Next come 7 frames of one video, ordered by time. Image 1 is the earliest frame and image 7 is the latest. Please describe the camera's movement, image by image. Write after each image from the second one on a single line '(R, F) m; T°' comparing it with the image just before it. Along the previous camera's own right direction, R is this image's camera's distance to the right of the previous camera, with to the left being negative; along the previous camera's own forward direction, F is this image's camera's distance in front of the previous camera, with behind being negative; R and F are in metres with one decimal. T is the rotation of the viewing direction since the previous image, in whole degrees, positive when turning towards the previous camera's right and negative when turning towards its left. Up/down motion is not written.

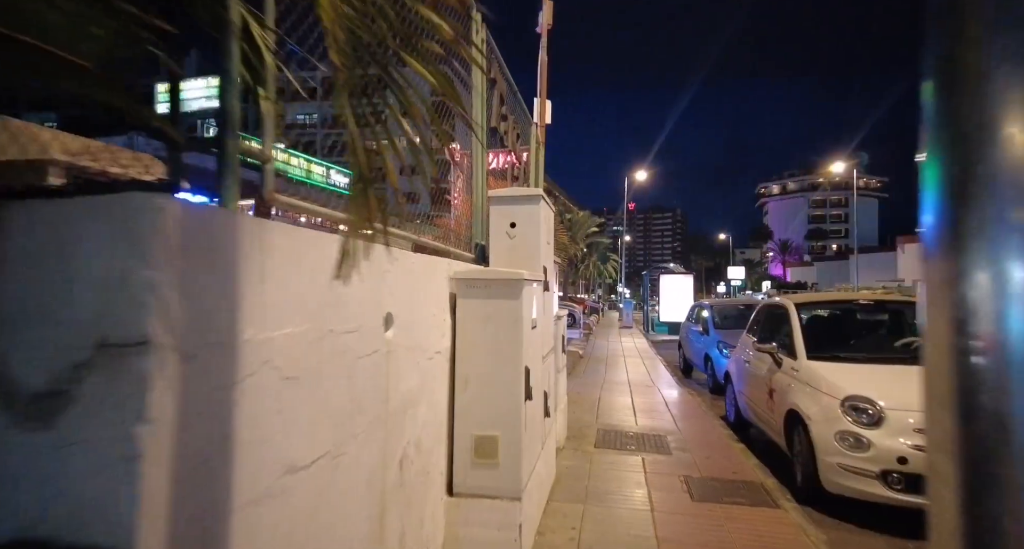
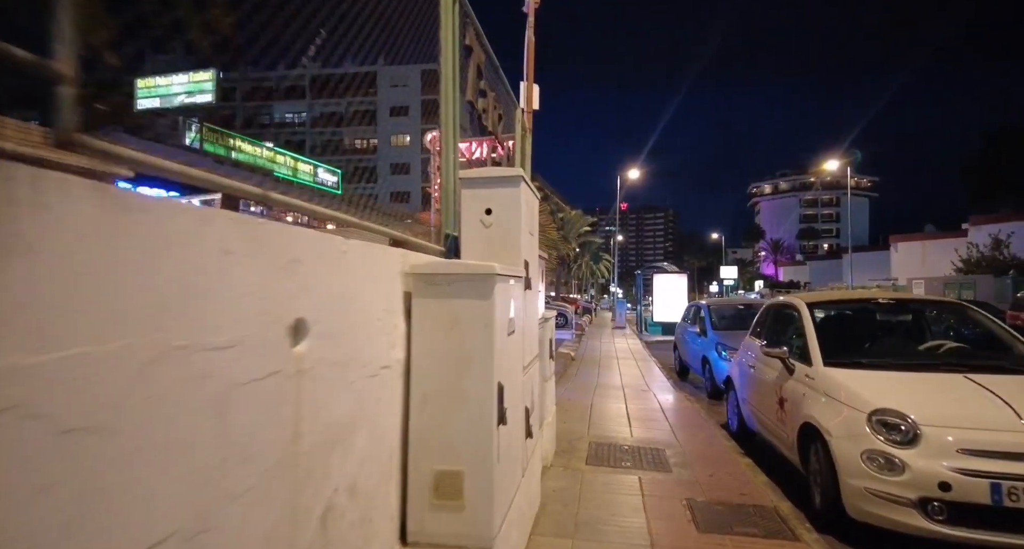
(+0.1, +0.6) m; +1°
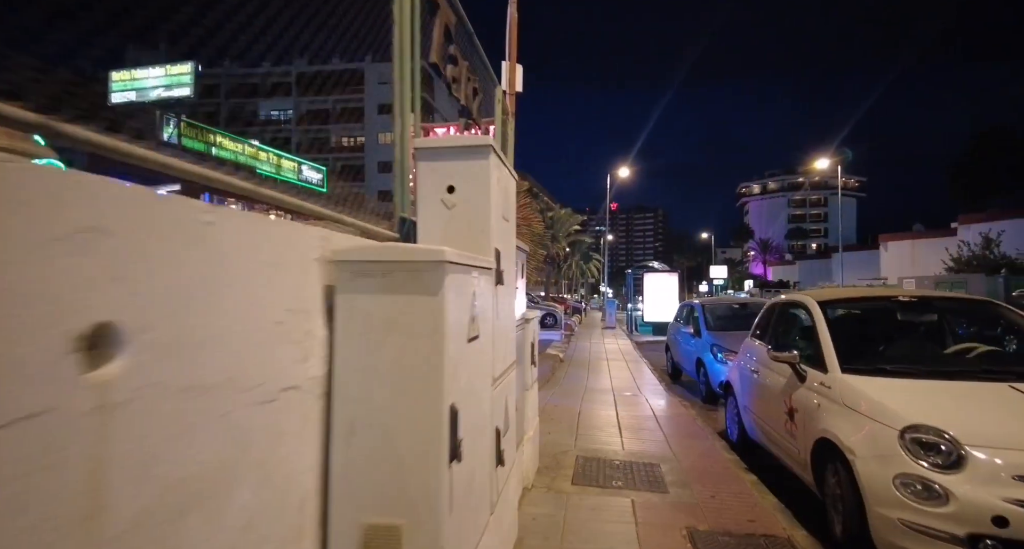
(+0.1, +0.6) m; +1°
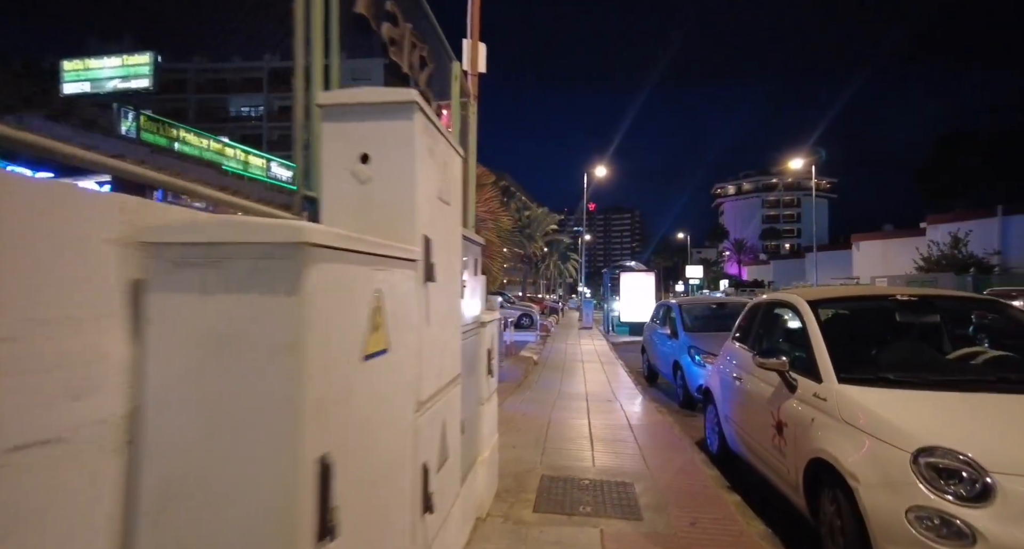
(+0.2, +0.6) m; +2°
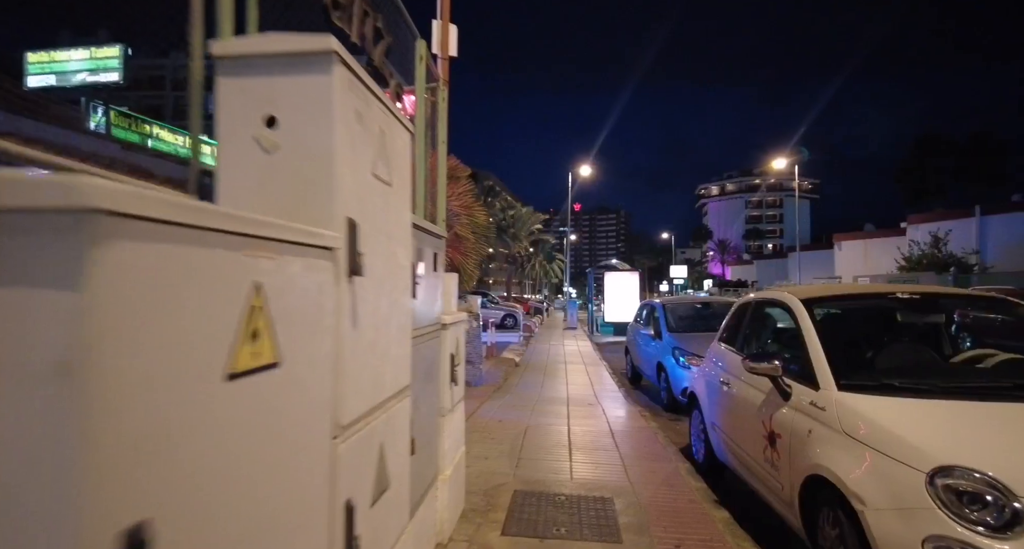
(+0.2, +0.4) m; +2°
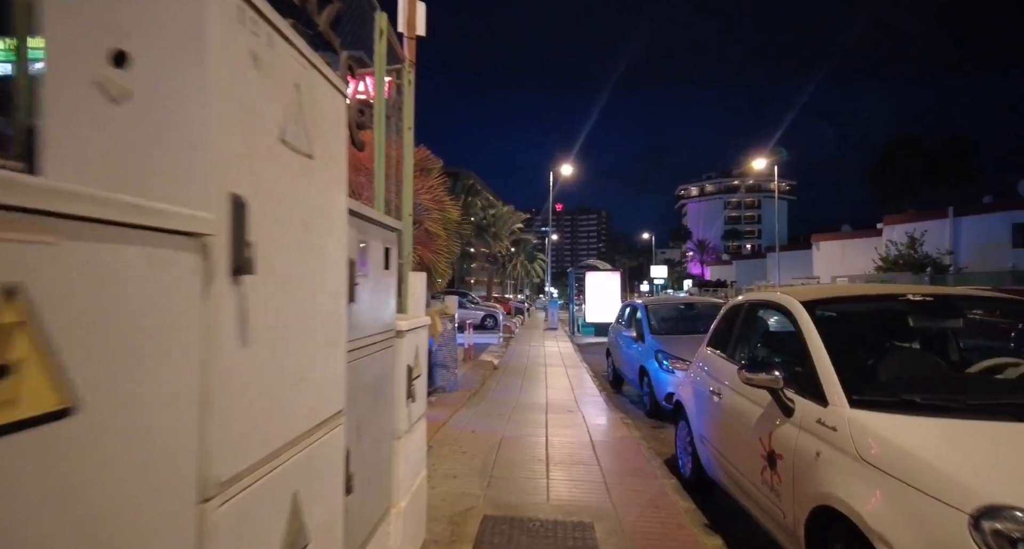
(+0.1, +0.5) m; +2°
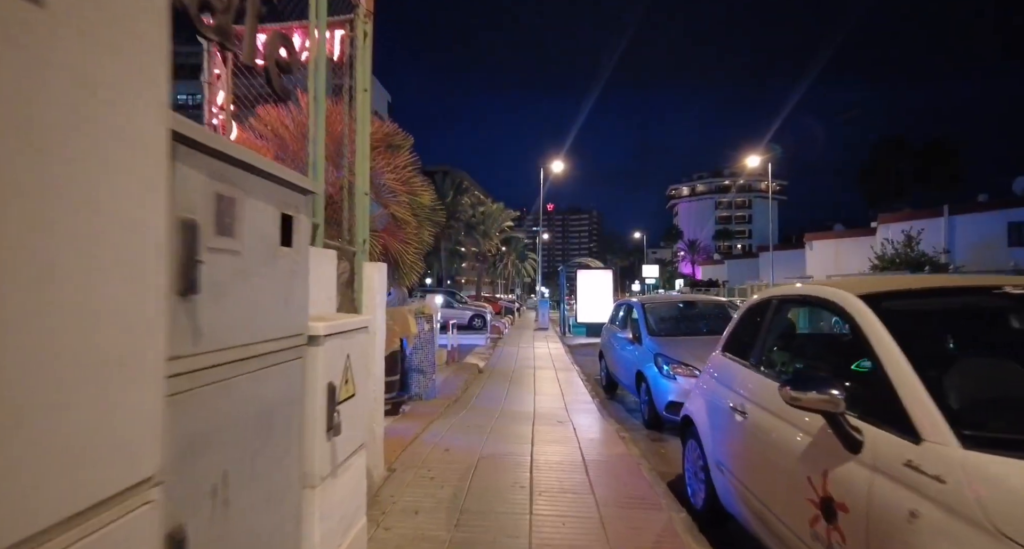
(+0.1, +0.9) m; +1°
